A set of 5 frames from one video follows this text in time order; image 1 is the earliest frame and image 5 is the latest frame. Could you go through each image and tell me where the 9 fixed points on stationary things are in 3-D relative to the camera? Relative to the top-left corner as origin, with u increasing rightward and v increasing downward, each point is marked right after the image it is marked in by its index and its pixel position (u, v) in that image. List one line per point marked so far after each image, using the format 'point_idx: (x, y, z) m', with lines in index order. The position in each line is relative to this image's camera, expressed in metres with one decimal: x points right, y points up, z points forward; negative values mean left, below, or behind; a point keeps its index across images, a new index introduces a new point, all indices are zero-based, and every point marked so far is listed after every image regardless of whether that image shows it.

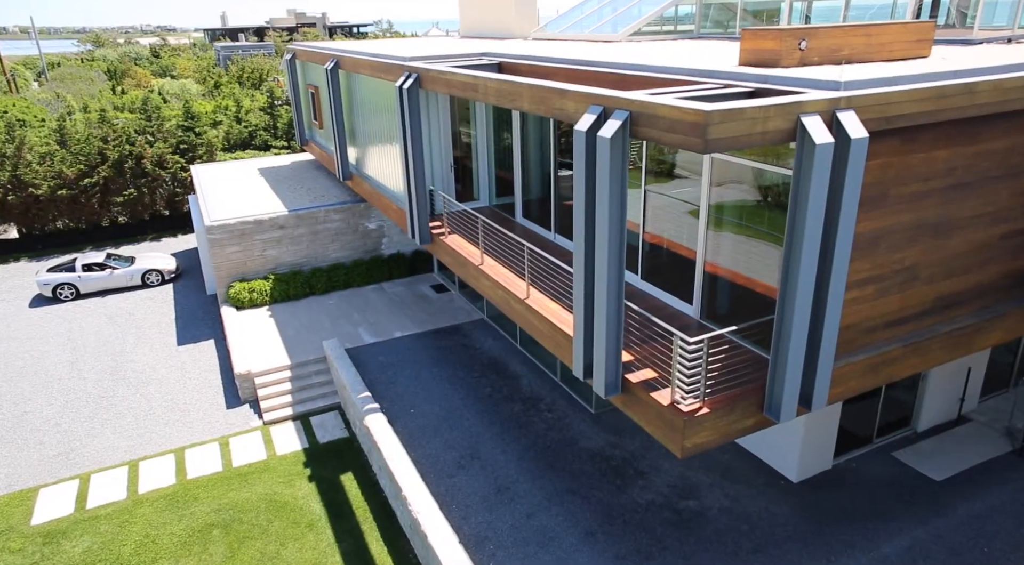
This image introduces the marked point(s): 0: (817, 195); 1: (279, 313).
0: (+2.6, +0.8, +6.1) m
1: (-5.8, -0.8, +17.8) m
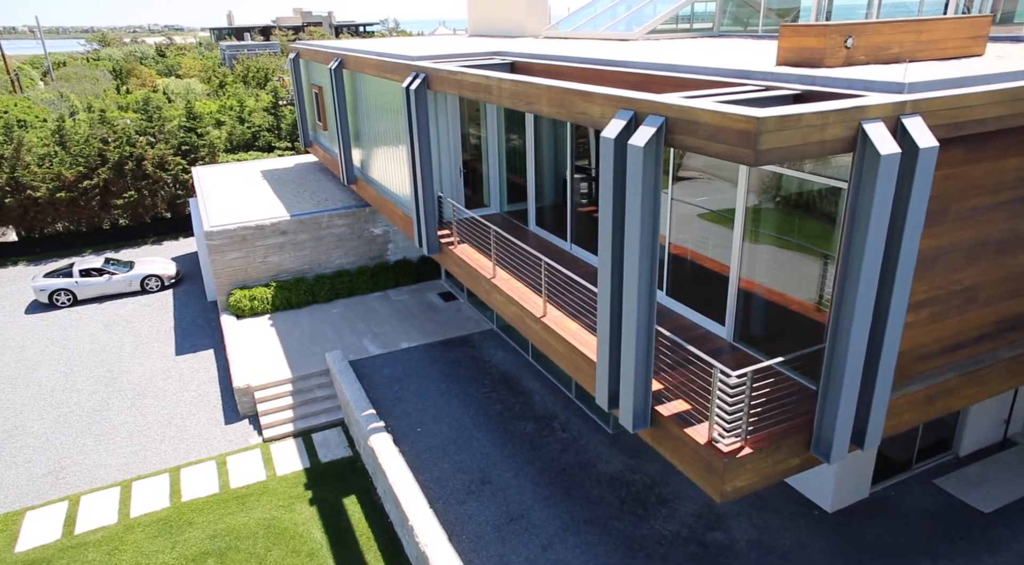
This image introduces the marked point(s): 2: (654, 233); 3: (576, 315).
0: (+2.8, +0.5, +5.4) m
1: (-5.5, -0.9, +17.1) m
2: (+1.2, +0.4, +6.3) m
3: (+0.8, -0.4, +9.0) m
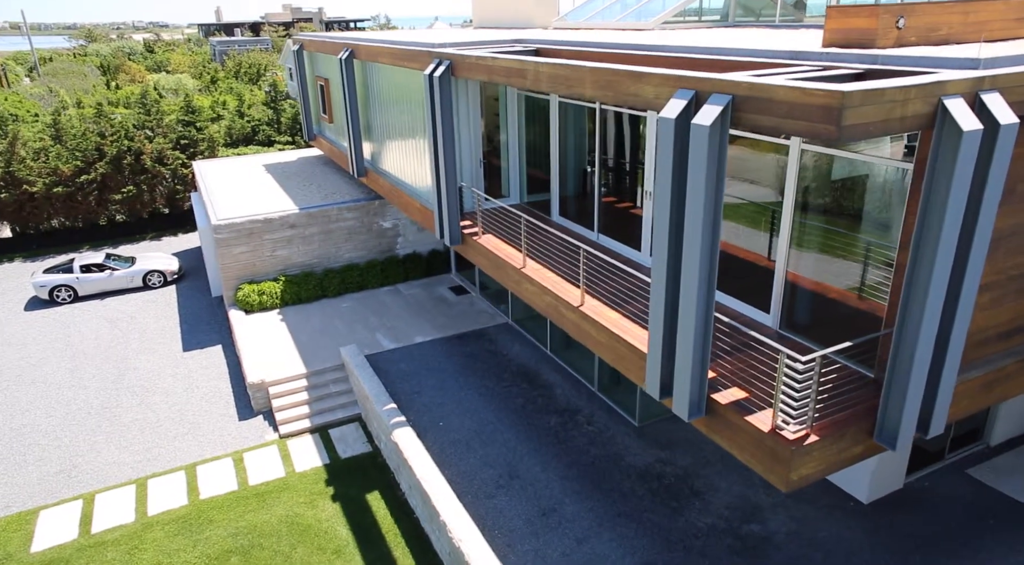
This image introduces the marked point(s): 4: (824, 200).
0: (+3.3, +0.7, +5.3) m
1: (-5.2, -0.8, +16.8) m
2: (+1.7, +0.6, +6.1) m
3: (+1.3, -0.3, +8.9) m
4: (+3.5, +0.8, +8.0) m
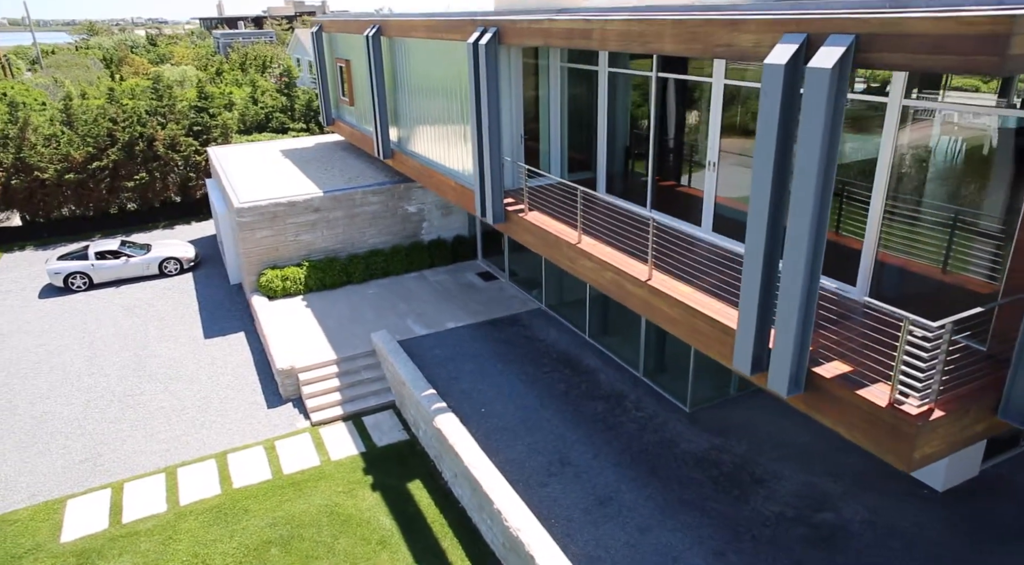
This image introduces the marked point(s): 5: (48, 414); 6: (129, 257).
0: (+4.0, +1.0, +4.7) m
1: (-4.5, -0.5, +16.3) m
2: (+2.5, +0.9, +5.6) m
3: (+2.0, +0.1, +8.3) m
4: (+4.2, +1.2, +7.5) m
5: (-8.7, -2.5, +13.5) m
6: (-10.5, +0.7, +19.7) m
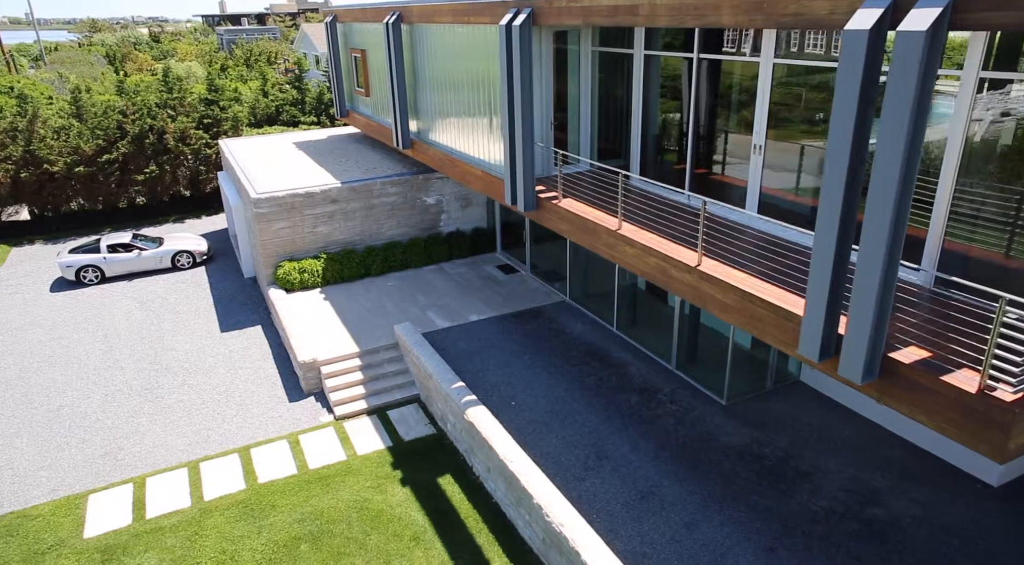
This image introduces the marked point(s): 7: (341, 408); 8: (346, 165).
0: (+4.5, +1.1, +4.4) m
1: (-4.0, -0.3, +16.0) m
2: (+3.0, +1.0, +5.3) m
3: (+2.5, +0.2, +8.0) m
4: (+4.7, +1.3, +7.2) m
5: (-8.2, -2.3, +13.2) m
6: (-10.0, +0.9, +19.4) m
7: (-3.0, -2.2, +12.6) m
8: (-4.4, +3.1, +18.9) m
